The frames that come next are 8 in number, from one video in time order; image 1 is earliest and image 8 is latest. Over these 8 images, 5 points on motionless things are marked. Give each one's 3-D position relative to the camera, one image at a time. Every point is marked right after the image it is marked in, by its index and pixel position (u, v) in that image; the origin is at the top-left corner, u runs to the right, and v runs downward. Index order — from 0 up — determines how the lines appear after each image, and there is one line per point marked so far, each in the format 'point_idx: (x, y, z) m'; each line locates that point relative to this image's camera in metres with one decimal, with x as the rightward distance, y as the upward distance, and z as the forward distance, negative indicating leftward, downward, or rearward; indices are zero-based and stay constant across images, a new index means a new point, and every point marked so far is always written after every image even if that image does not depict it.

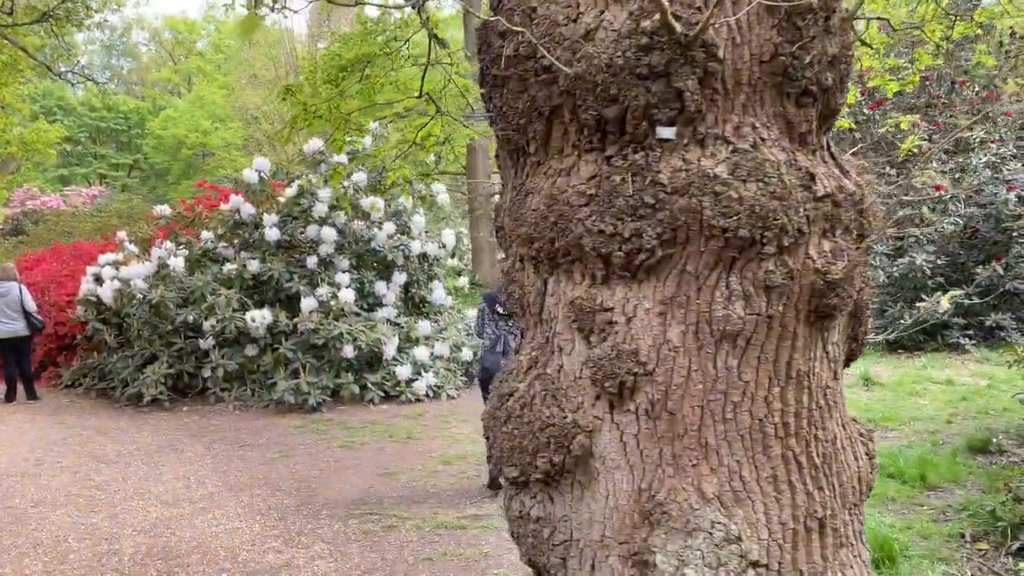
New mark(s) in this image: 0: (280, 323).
0: (-2.0, -0.3, +6.9) m
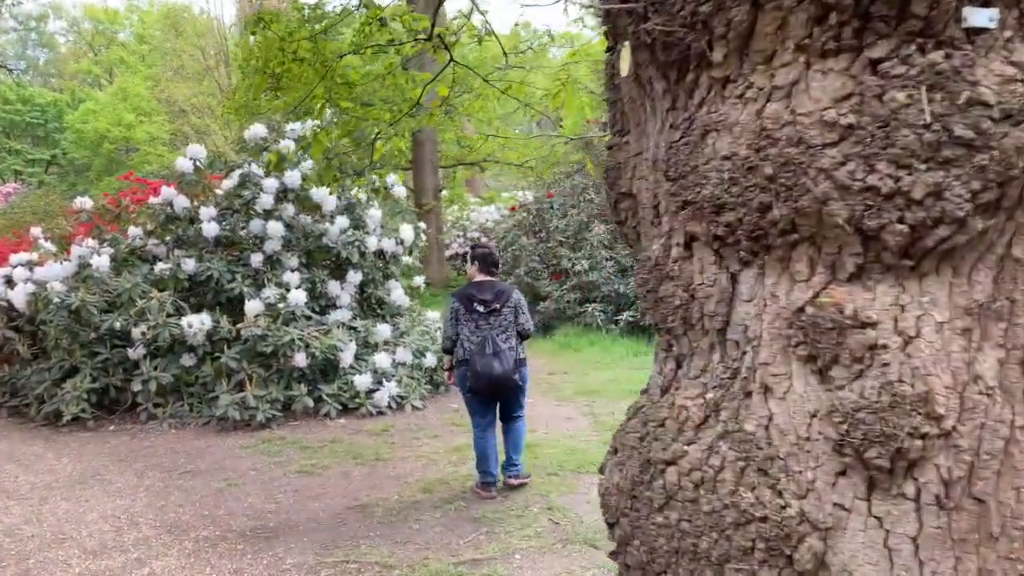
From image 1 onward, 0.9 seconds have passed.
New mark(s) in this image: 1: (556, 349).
0: (-2.2, -0.3, +6.1) m
1: (+0.4, -0.7, +8.7) m
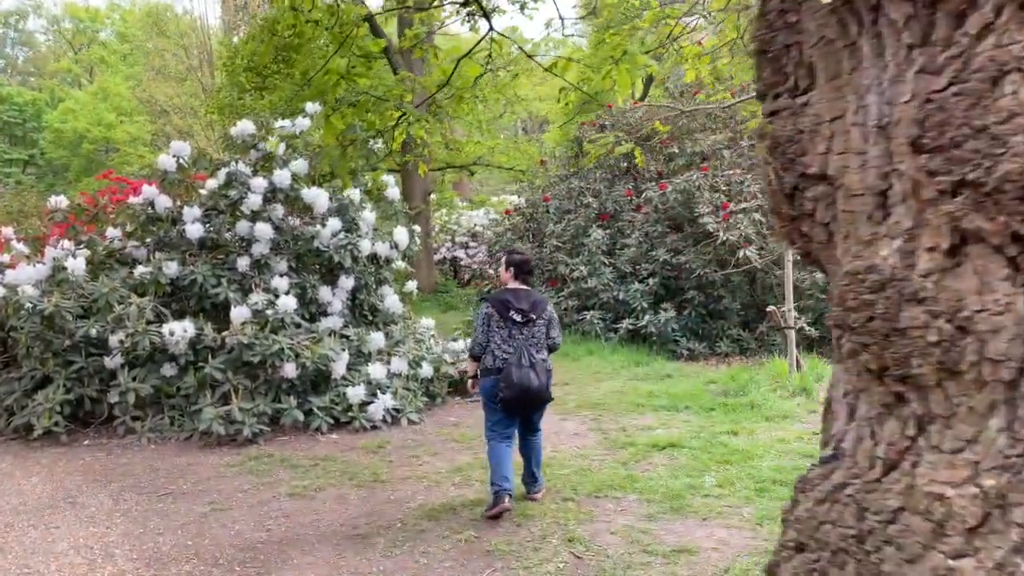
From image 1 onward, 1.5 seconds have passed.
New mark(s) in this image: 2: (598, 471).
0: (-2.2, -0.4, +5.8) m
1: (+0.4, -0.8, +8.4) m
2: (+0.4, -1.0, +4.3) m
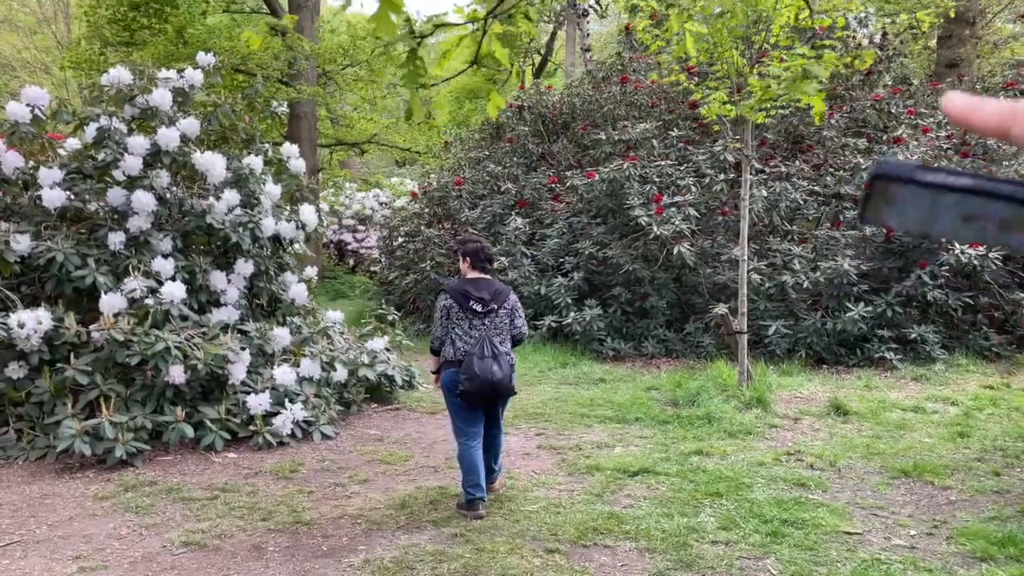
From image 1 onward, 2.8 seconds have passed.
0: (-2.6, -0.3, +4.6) m
1: (-0.4, -0.7, +7.6) m
2: (+0.3, -1.0, +3.6) m
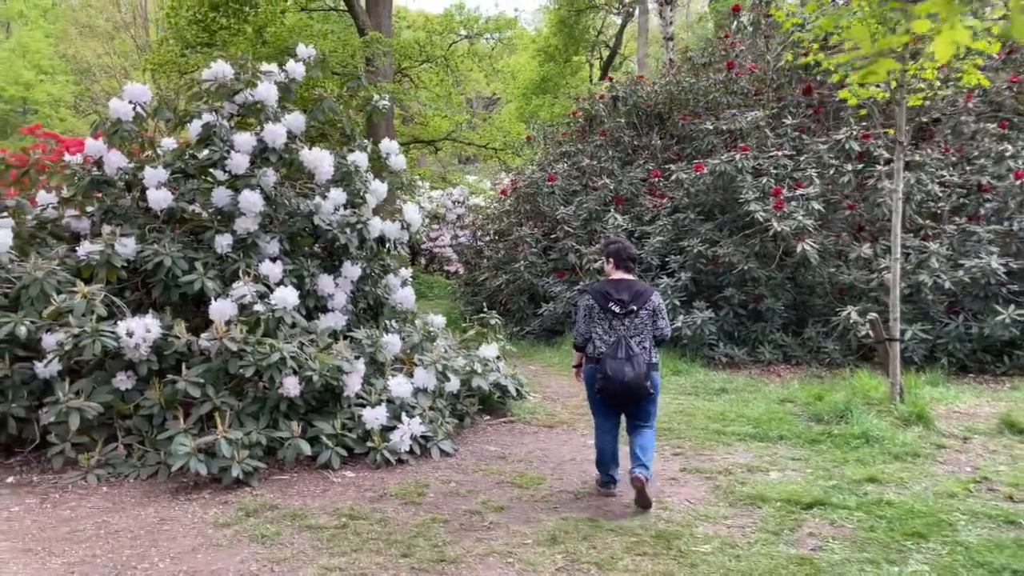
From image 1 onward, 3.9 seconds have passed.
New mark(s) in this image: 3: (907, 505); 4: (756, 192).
0: (-1.8, -0.3, +4.4) m
1: (+0.5, -0.7, +7.2) m
2: (+0.9, -1.0, +3.1) m
3: (+1.7, -1.0, +3.6) m
4: (+2.2, +0.9, +7.4) m
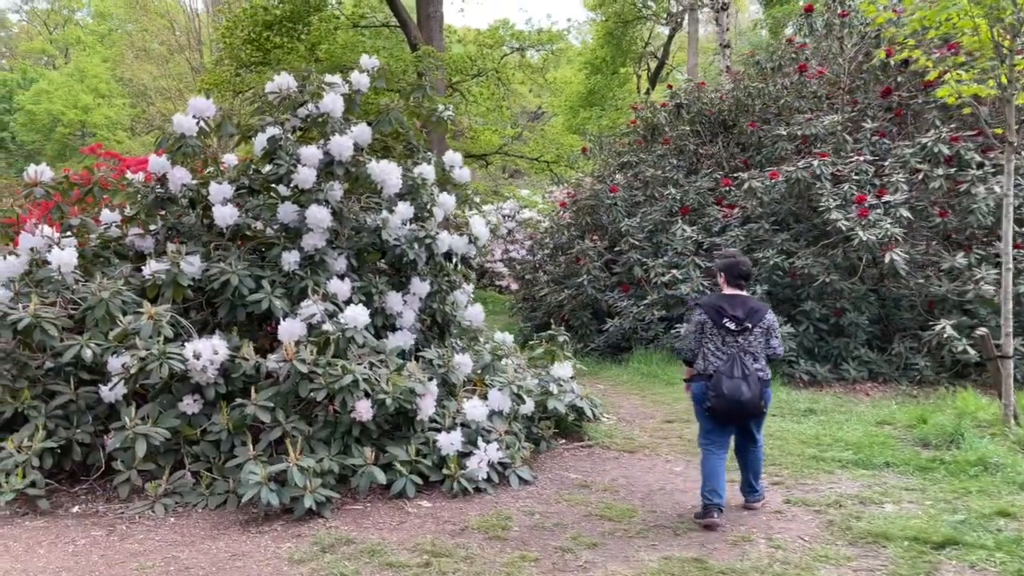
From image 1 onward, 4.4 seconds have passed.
0: (-1.4, -0.4, +4.2) m
1: (+1.1, -0.9, +6.9) m
2: (+1.3, -1.1, +2.8) m
3: (+2.1, -1.0, +3.2) m
4: (+2.8, +0.8, +7.0) m
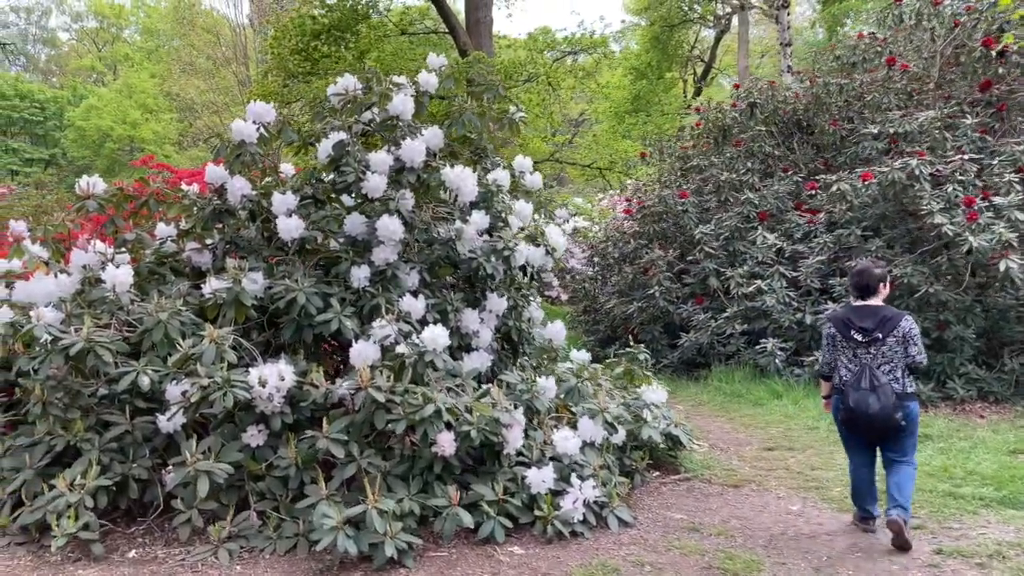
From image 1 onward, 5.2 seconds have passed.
0: (-1.0, -0.5, +3.8) m
1: (+1.7, -1.0, +6.3) m
2: (+1.7, -1.1, +2.2) m
3: (+2.5, -1.1, +2.6) m
4: (+3.4, +0.7, +6.4) m
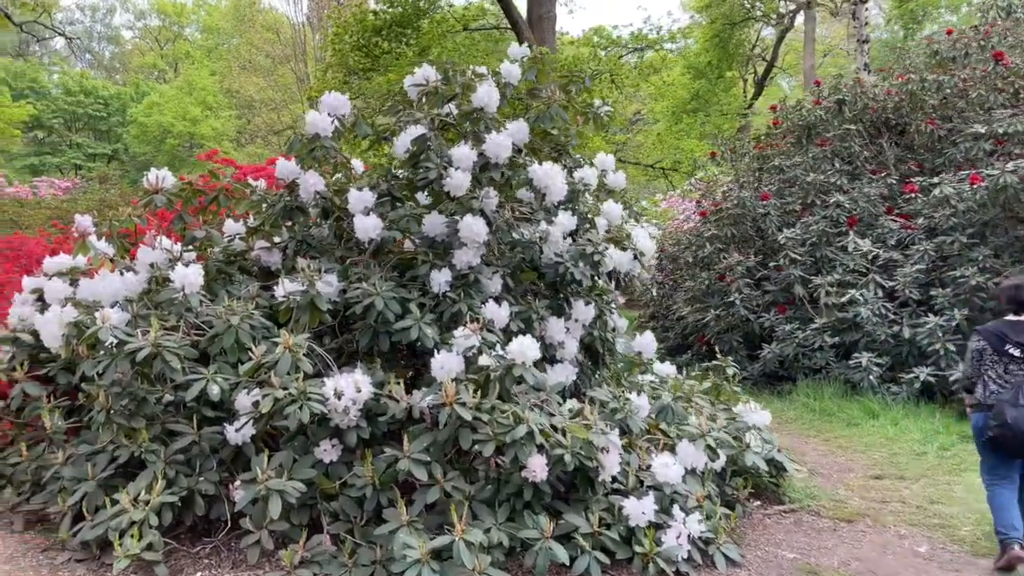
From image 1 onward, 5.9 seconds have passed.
0: (-0.5, -0.5, +3.5) m
1: (+2.3, -1.0, +5.9) m
2: (+2.0, -1.2, +1.8) m
3: (+2.9, -1.2, +2.1) m
4: (+4.0, +0.6, +5.9) m
